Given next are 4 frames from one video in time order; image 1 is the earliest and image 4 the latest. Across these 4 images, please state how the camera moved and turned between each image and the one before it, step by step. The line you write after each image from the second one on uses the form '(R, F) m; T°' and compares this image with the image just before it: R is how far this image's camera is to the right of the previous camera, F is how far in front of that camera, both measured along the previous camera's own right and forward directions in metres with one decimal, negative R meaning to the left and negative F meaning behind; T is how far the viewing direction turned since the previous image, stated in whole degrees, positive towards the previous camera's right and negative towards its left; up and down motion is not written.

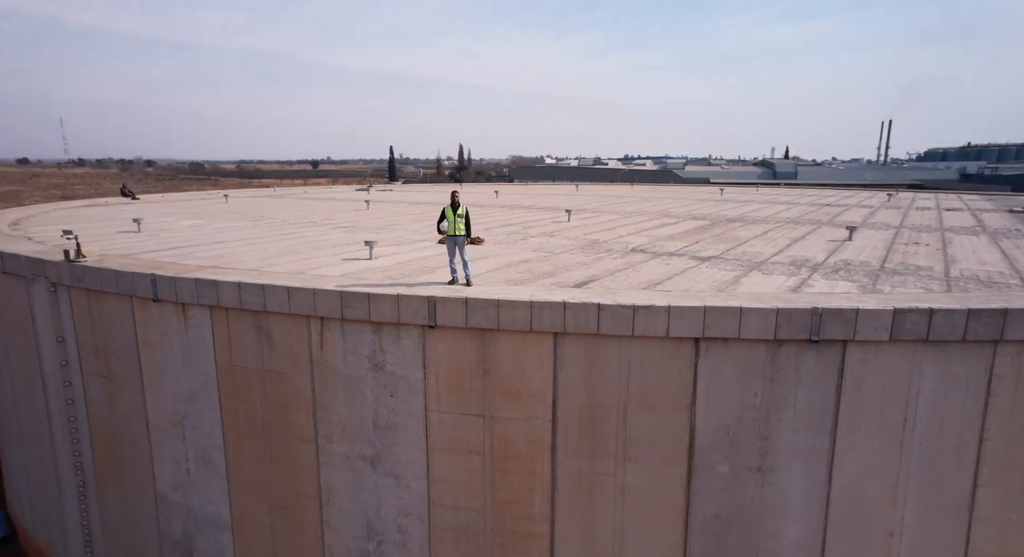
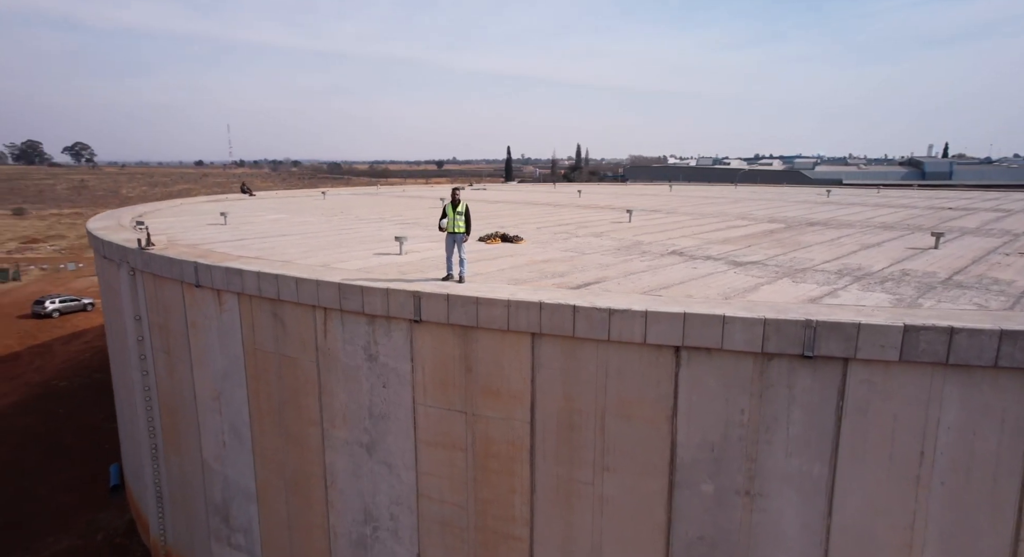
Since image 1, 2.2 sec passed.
(+2.1, +0.3) m; -12°
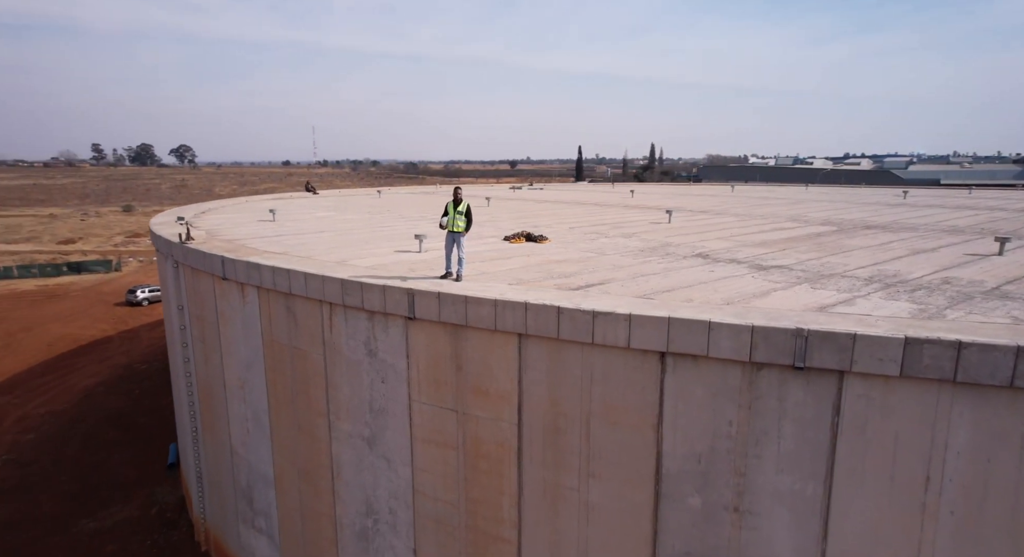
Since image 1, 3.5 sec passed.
(+1.3, +0.2) m; -7°
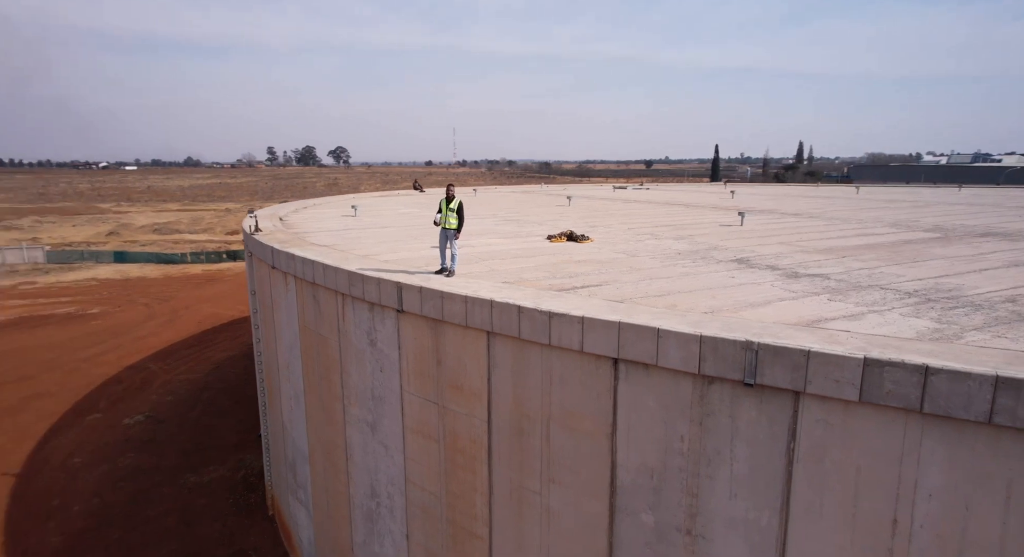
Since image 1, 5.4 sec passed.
(+2.4, +0.4) m; -13°
